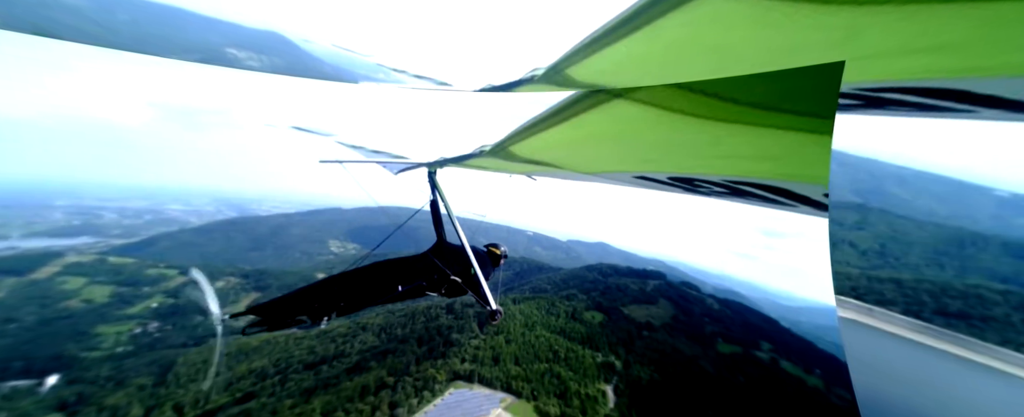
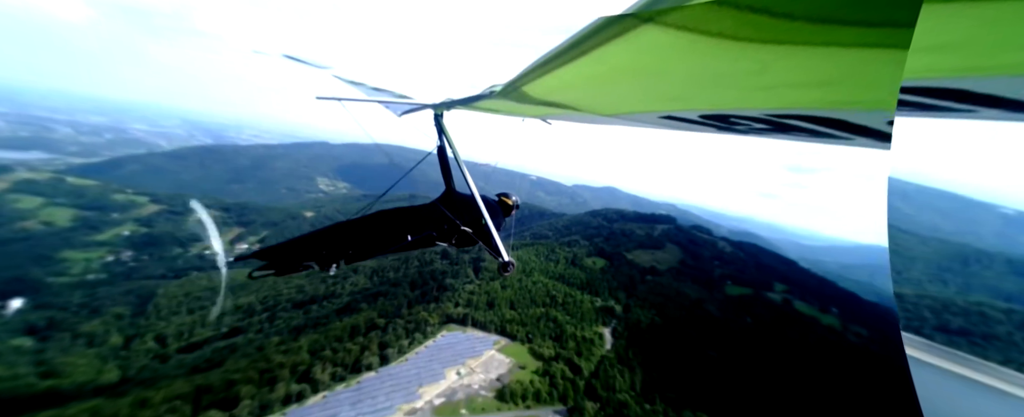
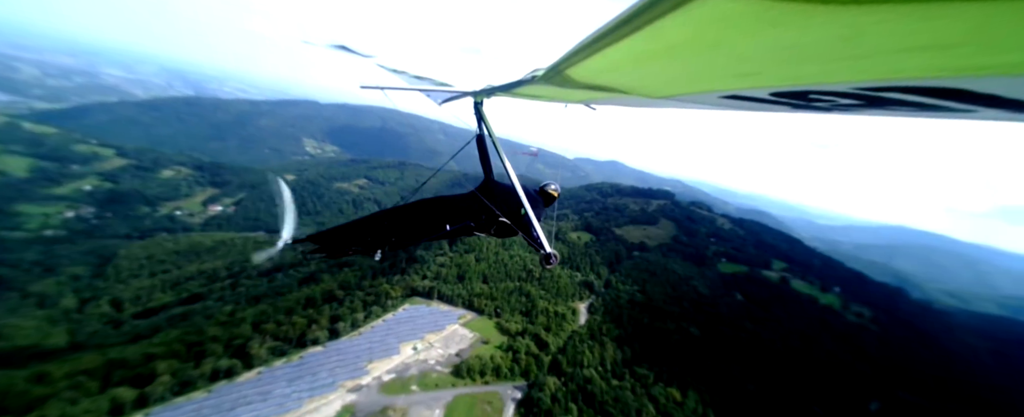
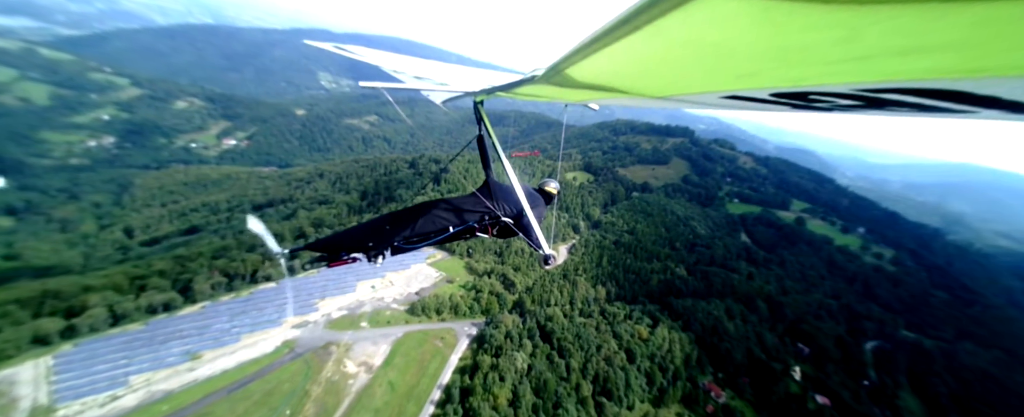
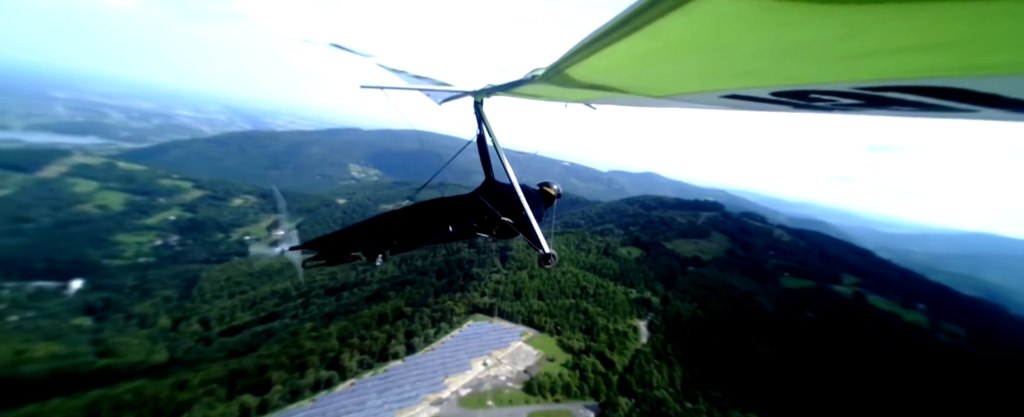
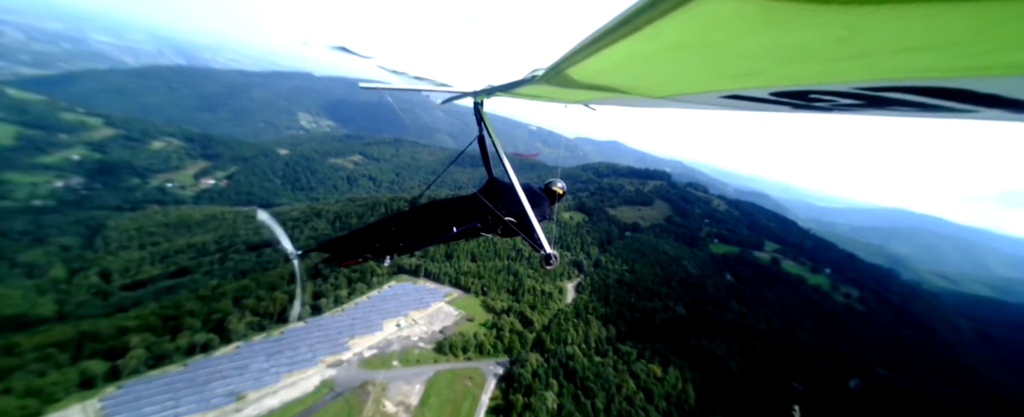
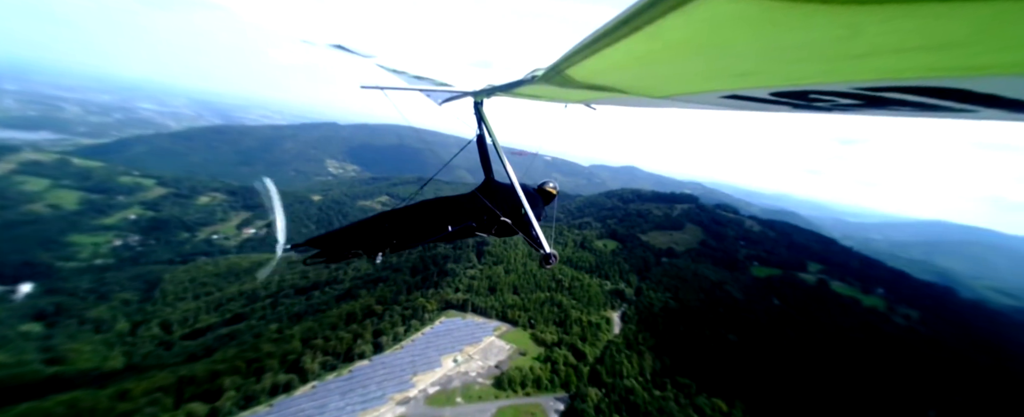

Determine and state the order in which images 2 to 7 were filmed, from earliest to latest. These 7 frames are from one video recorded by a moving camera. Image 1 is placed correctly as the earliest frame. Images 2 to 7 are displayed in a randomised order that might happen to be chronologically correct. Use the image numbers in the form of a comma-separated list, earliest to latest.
2, 5, 7, 3, 6, 4
